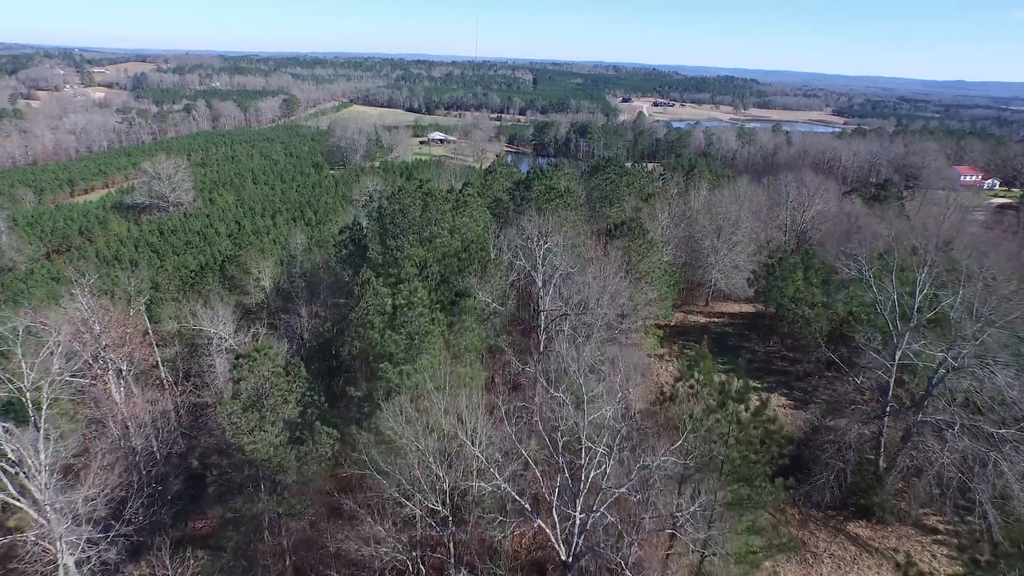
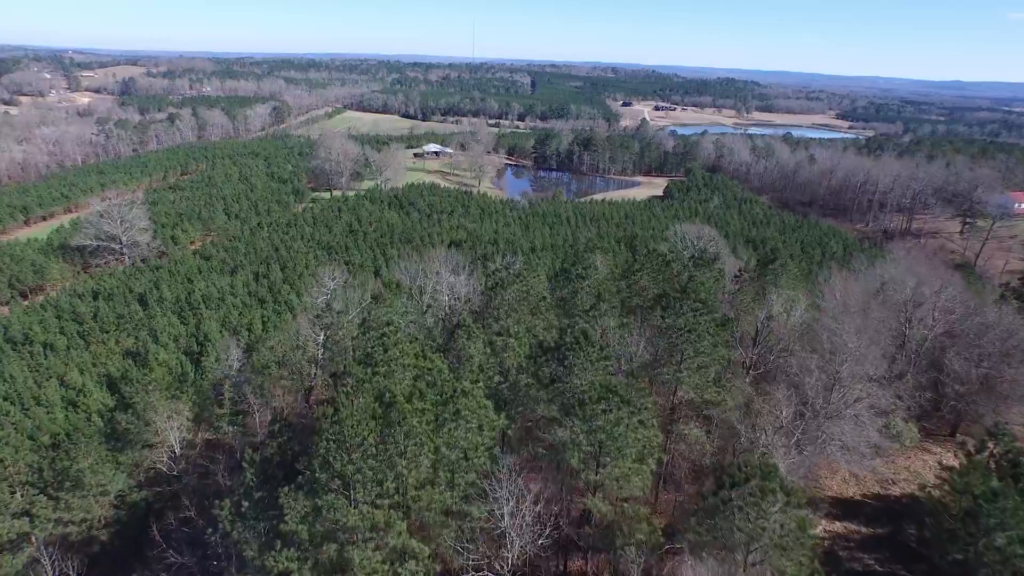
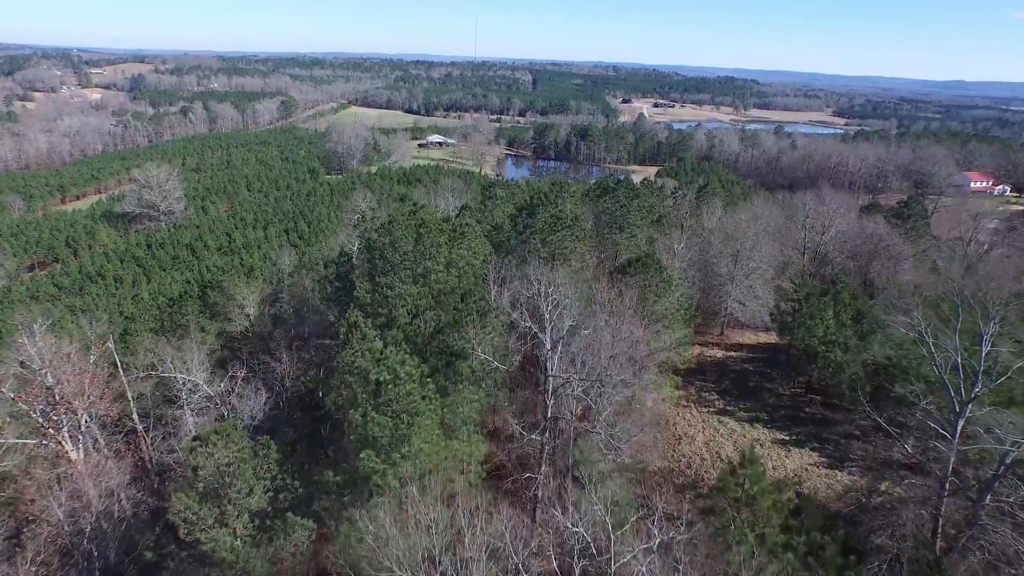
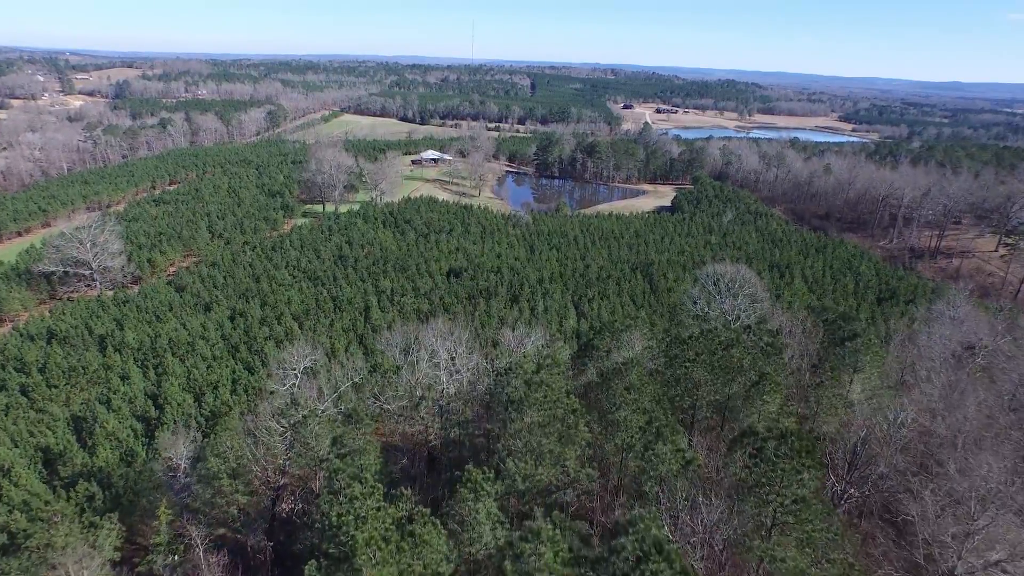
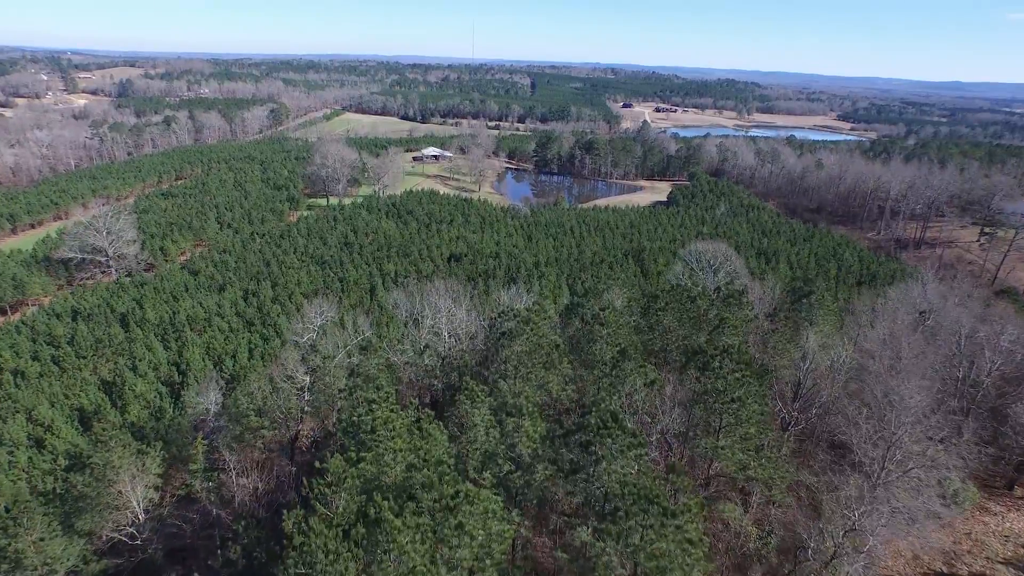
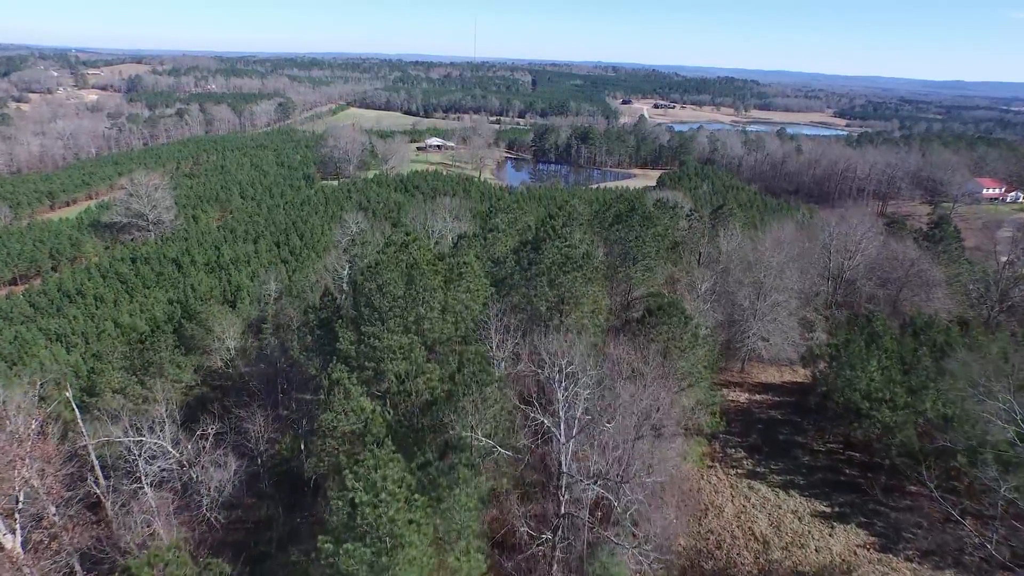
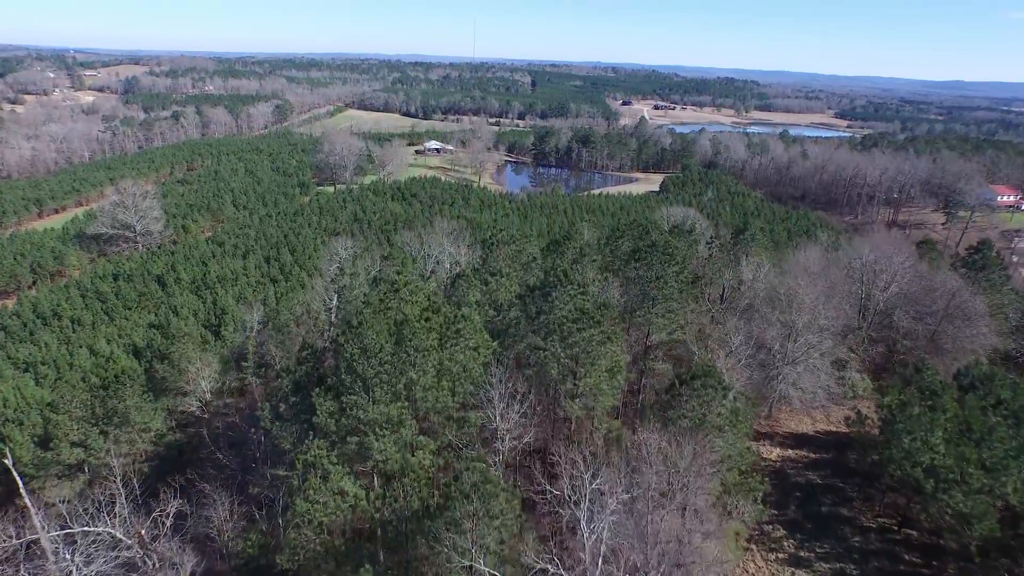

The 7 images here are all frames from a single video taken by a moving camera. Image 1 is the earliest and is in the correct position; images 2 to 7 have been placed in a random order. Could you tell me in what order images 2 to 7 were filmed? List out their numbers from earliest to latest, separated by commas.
3, 6, 7, 2, 5, 4
